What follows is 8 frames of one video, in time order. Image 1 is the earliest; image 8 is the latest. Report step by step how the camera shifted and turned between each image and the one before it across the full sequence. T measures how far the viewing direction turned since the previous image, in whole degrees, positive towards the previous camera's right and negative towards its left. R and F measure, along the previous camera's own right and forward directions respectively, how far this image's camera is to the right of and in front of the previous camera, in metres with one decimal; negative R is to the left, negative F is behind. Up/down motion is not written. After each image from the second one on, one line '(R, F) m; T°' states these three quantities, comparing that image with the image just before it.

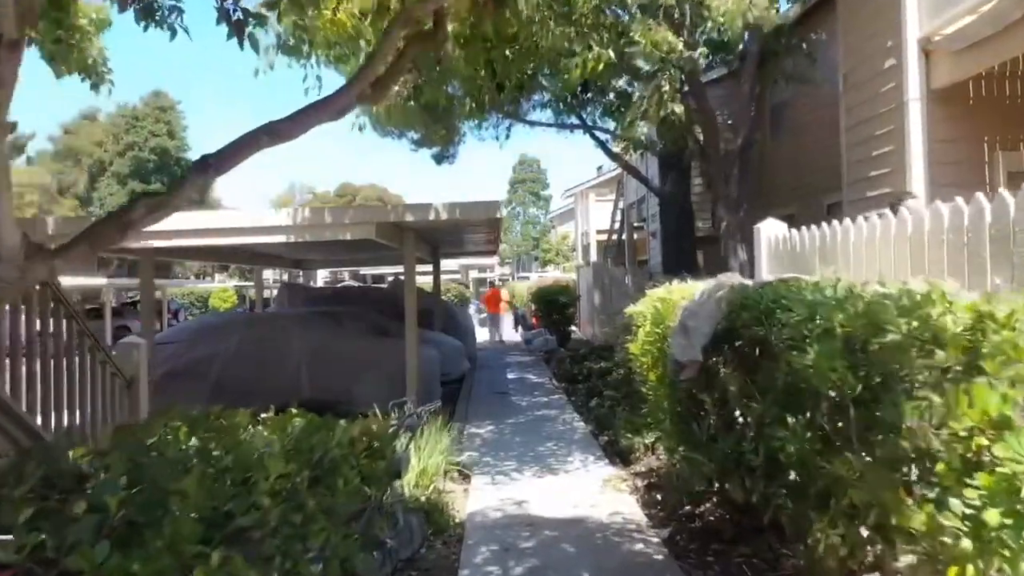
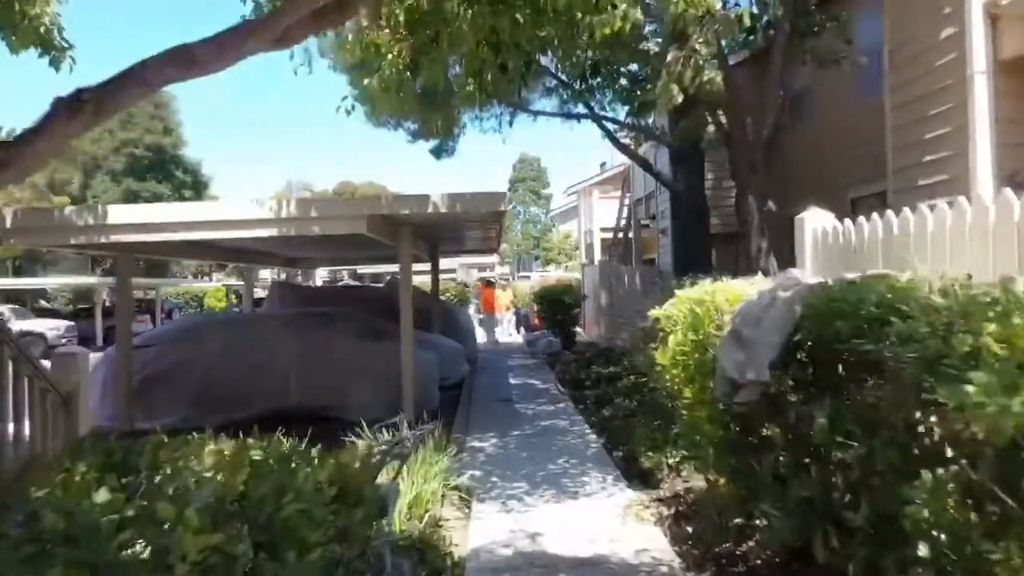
(0.0, +0.8) m; 0°
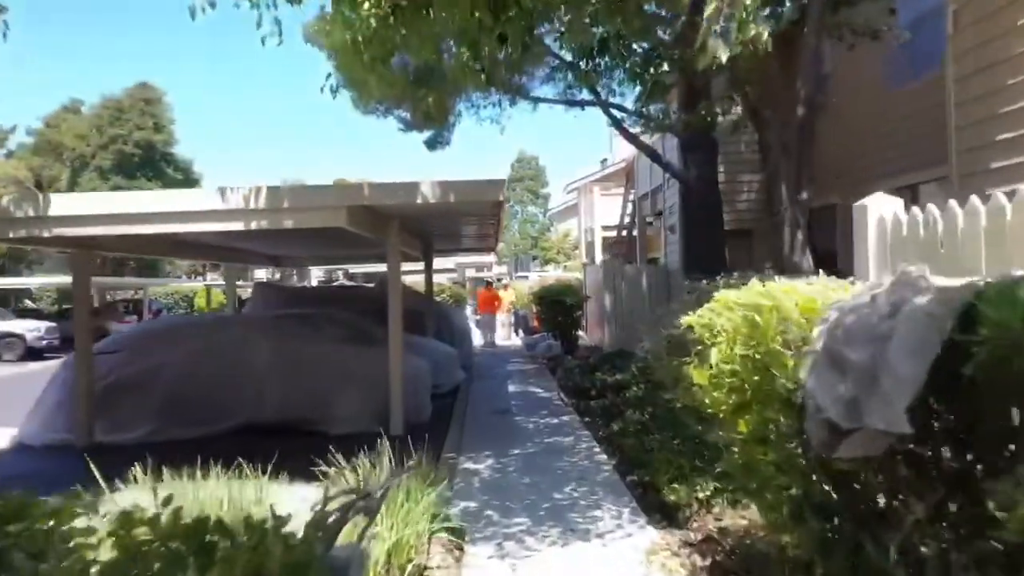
(0.0, +1.0) m; 0°
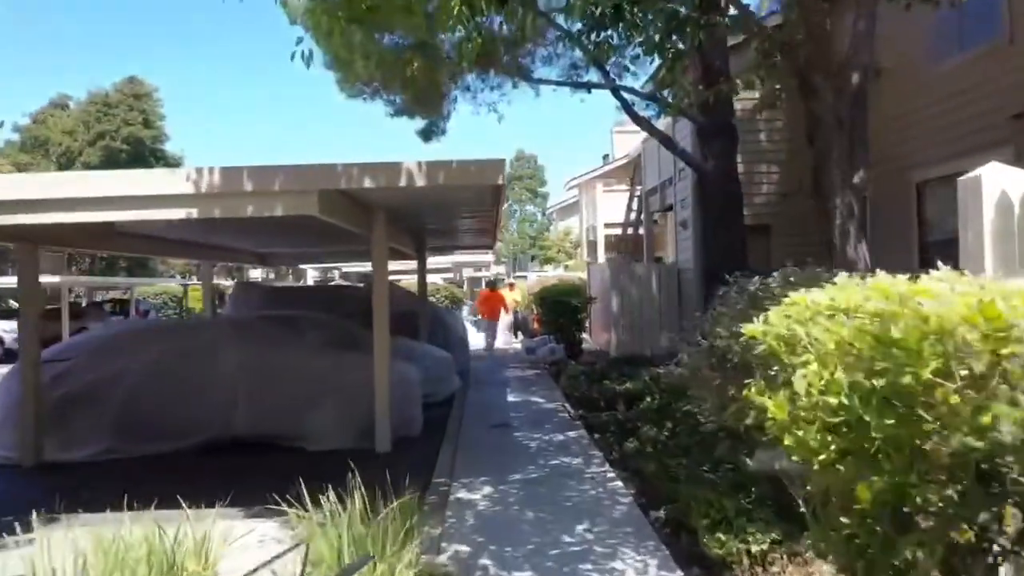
(0.0, +1.1) m; 0°
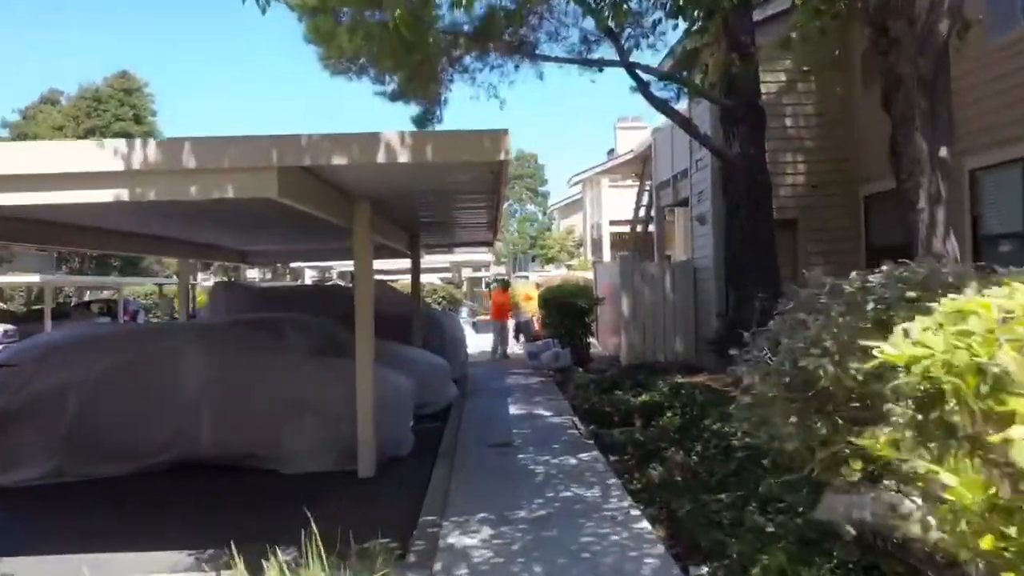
(0.0, +1.2) m; 0°
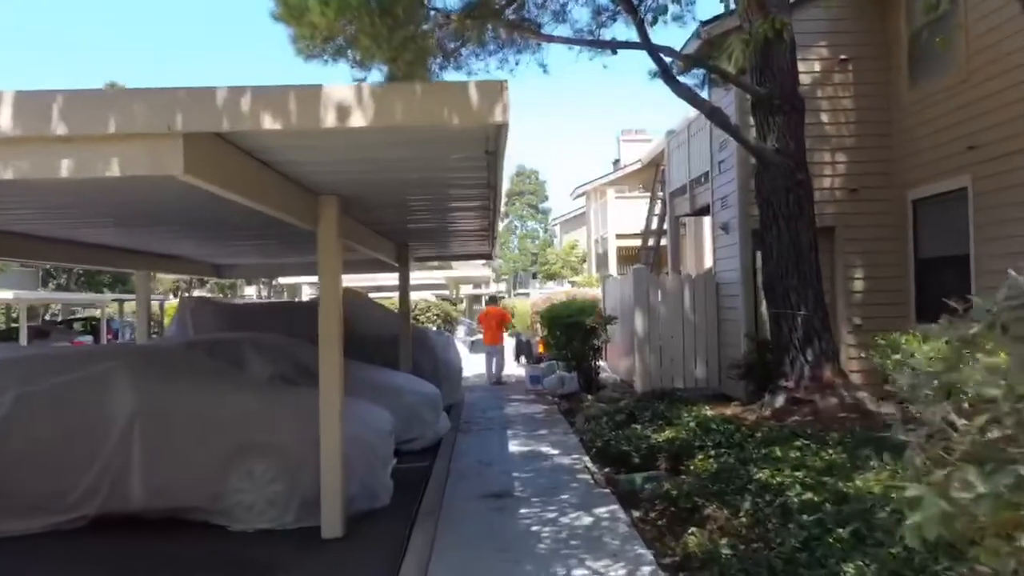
(0.0, +1.5) m; 0°
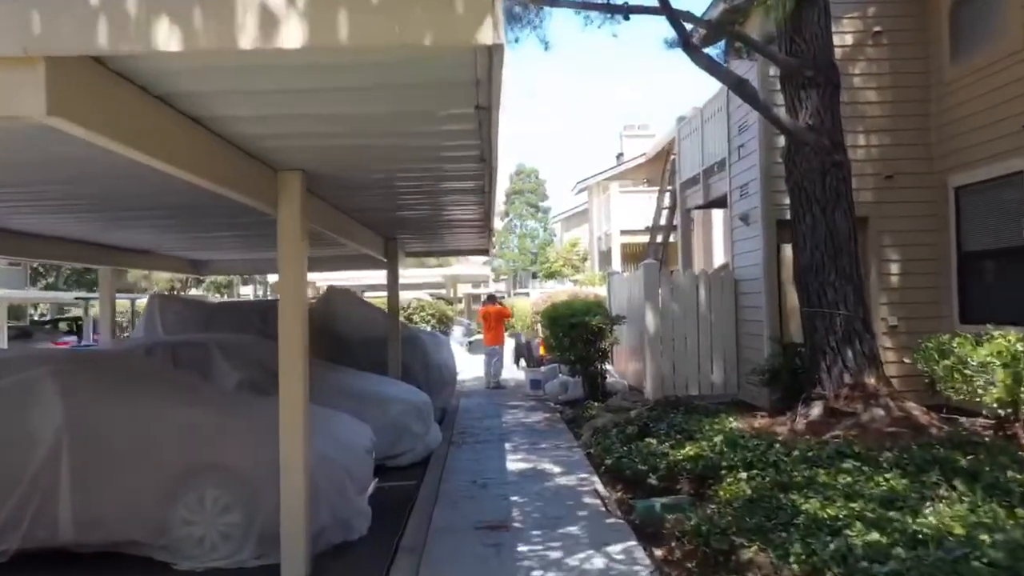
(0.0, +1.1) m; 0°
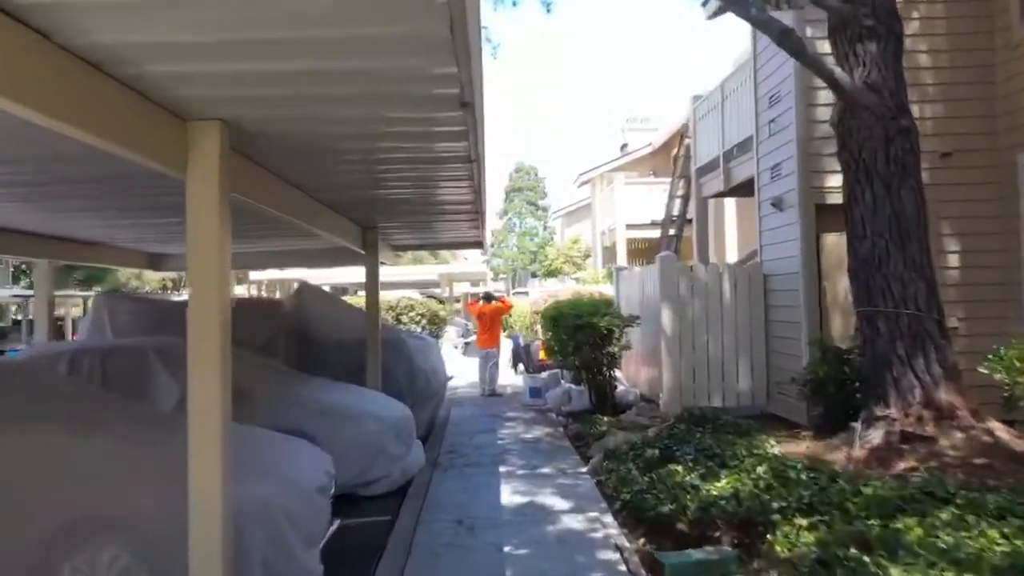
(0.0, +1.4) m; 0°
